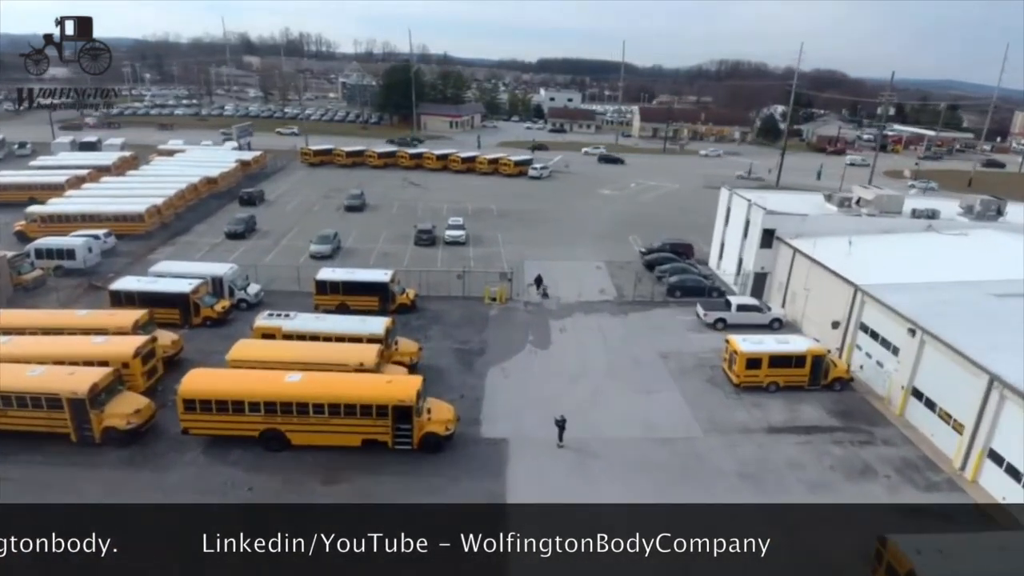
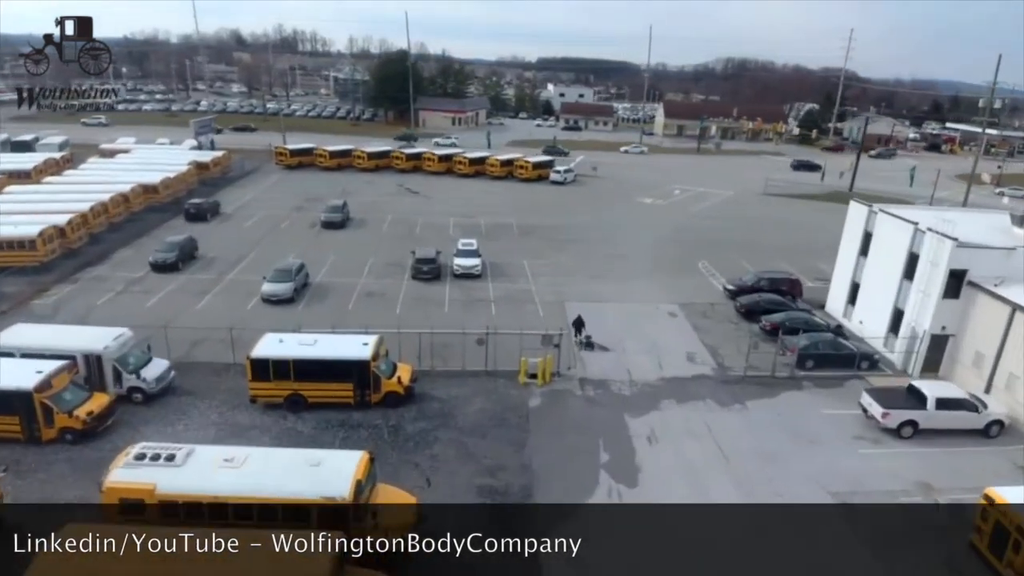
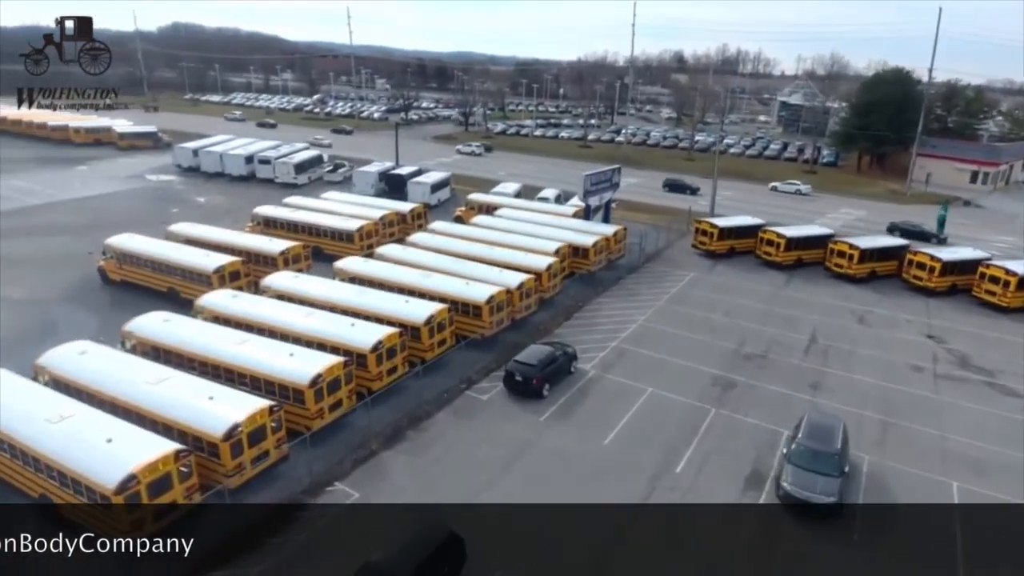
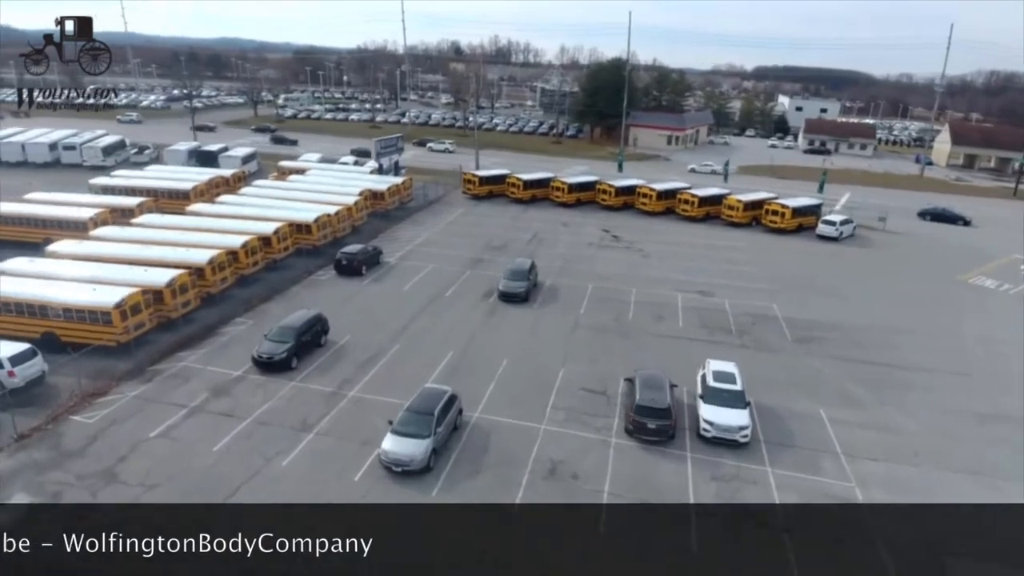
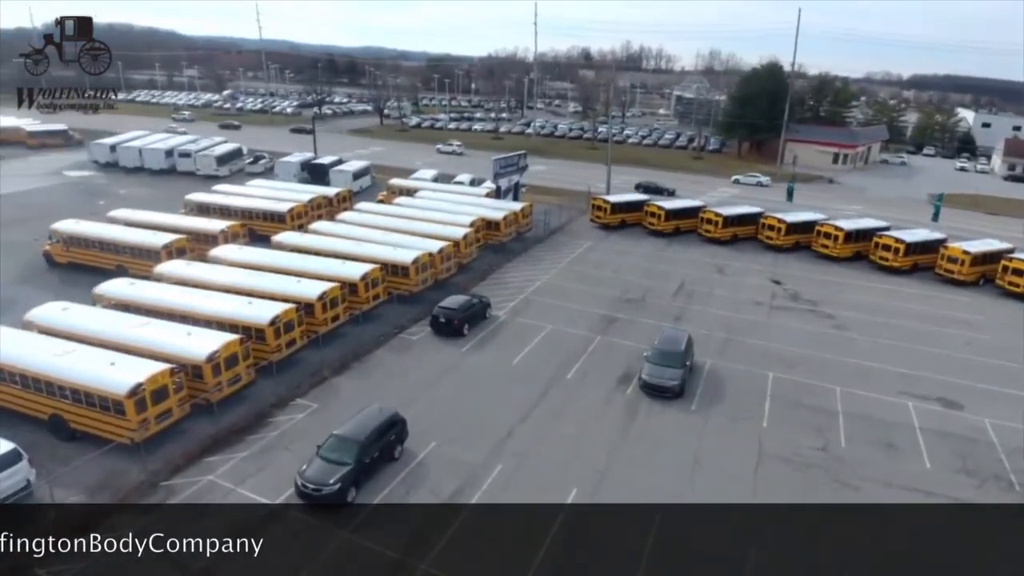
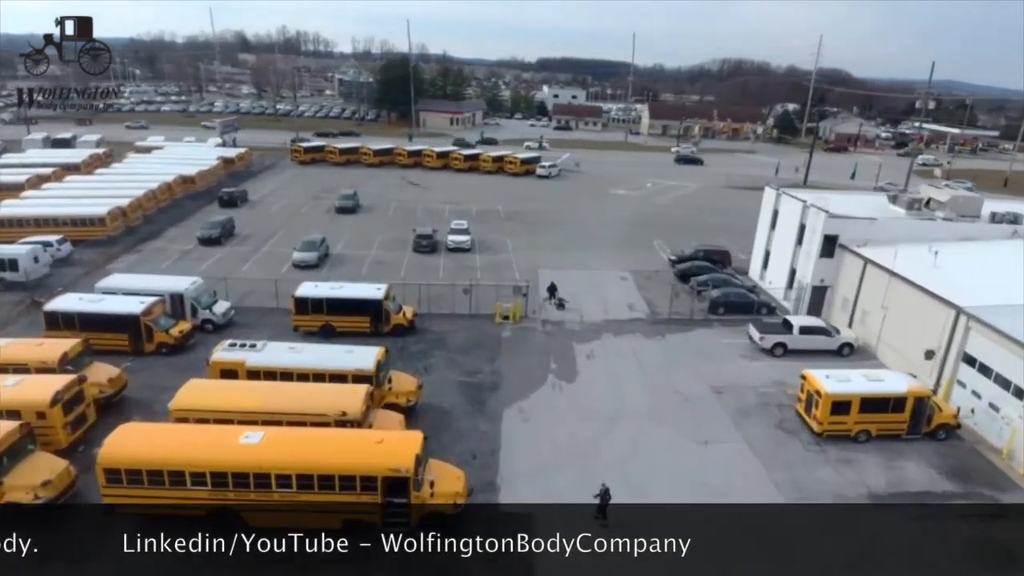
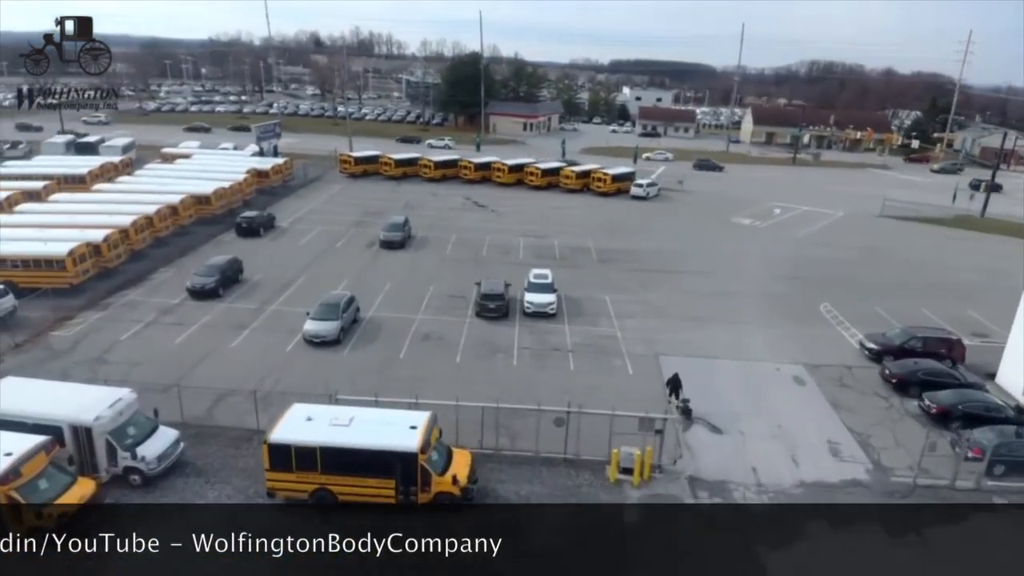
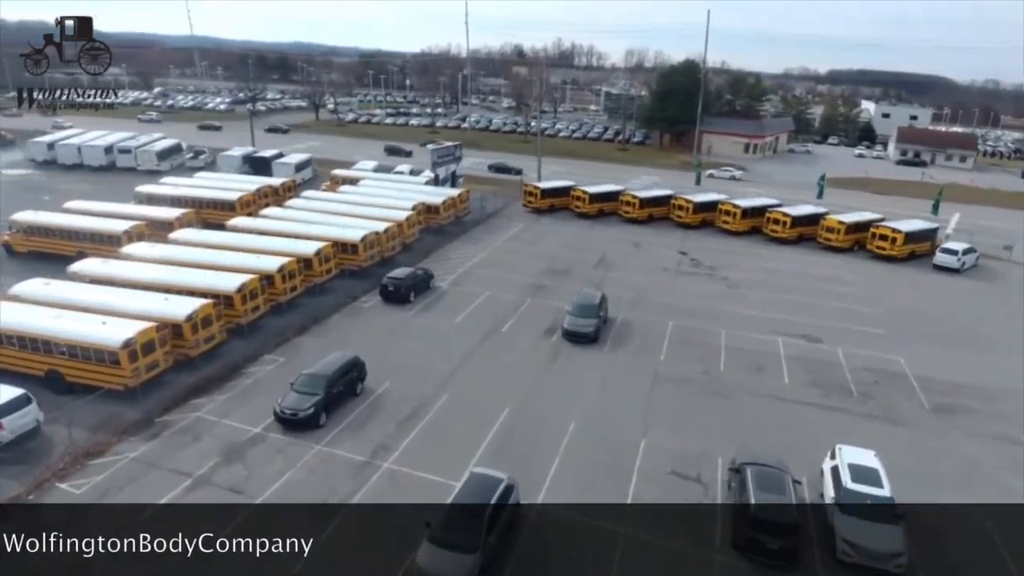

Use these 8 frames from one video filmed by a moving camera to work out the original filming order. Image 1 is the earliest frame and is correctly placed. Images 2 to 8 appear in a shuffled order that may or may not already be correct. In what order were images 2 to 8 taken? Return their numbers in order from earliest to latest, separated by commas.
6, 2, 7, 4, 8, 5, 3
